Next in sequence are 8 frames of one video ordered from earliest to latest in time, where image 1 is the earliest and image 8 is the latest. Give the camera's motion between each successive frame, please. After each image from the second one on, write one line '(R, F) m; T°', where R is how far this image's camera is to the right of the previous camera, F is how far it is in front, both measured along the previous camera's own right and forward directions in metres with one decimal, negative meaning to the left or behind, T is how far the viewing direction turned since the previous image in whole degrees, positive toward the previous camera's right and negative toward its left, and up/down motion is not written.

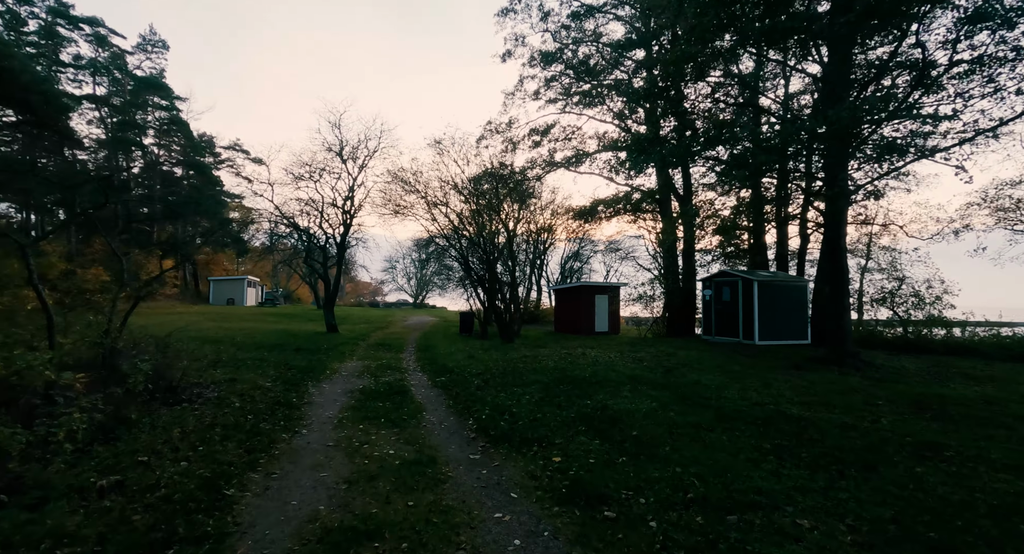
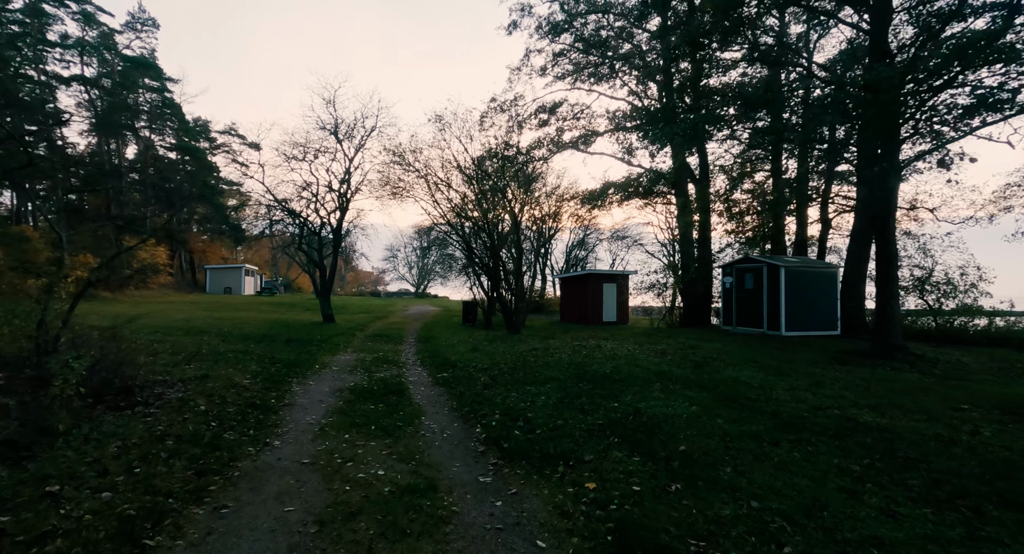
(-0.2, +1.4) m; 0°
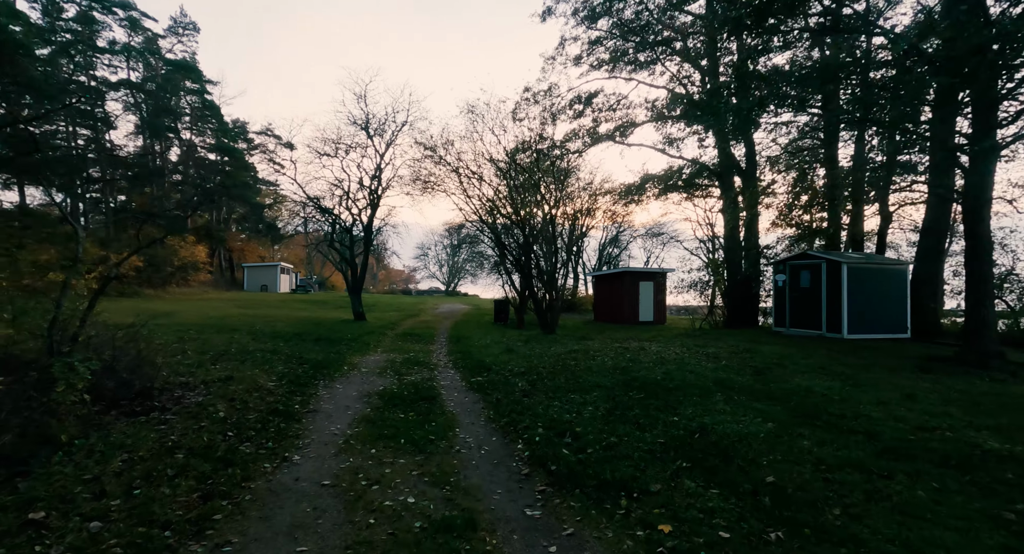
(-0.2, +0.8) m; -3°
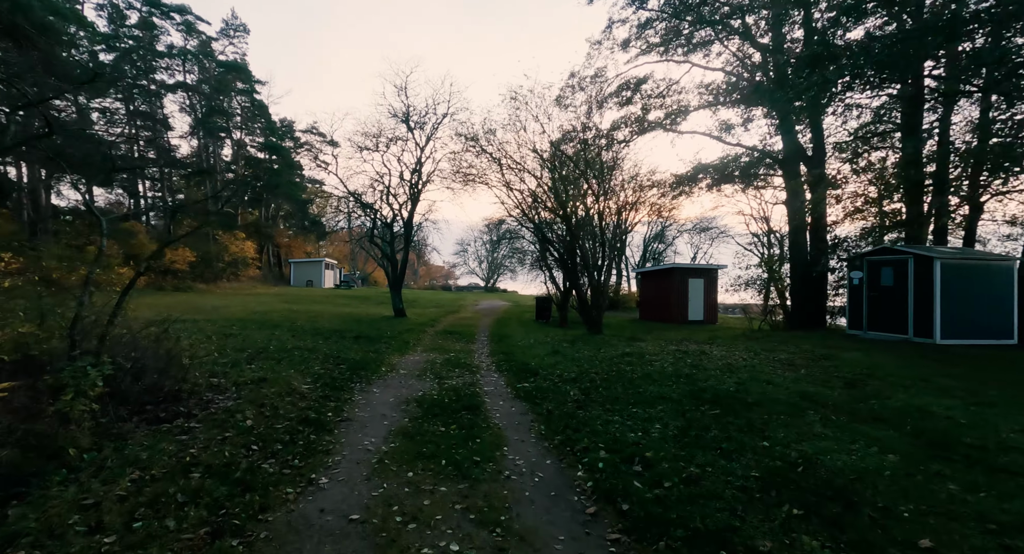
(-0.2, +0.9) m; -4°
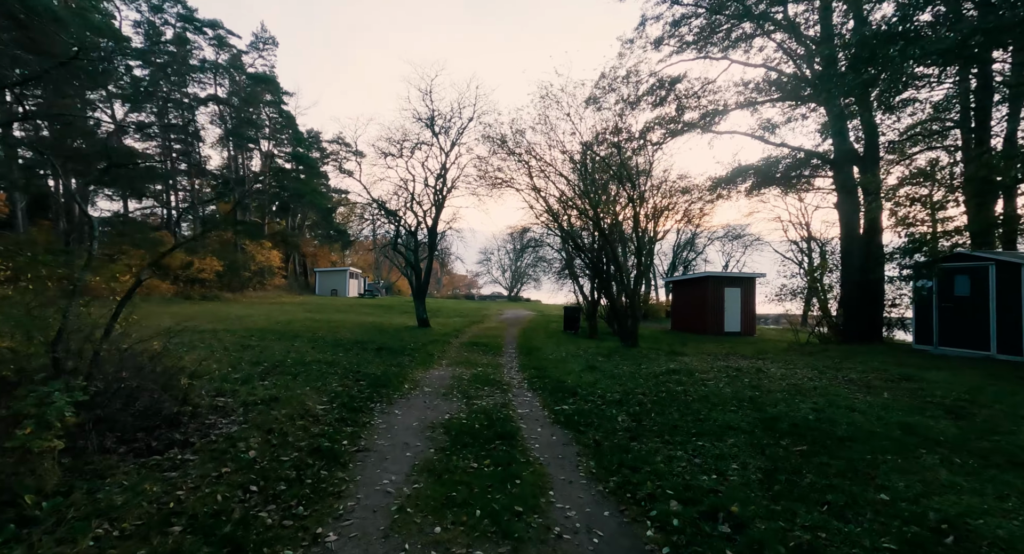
(-0.2, +1.0) m; -3°
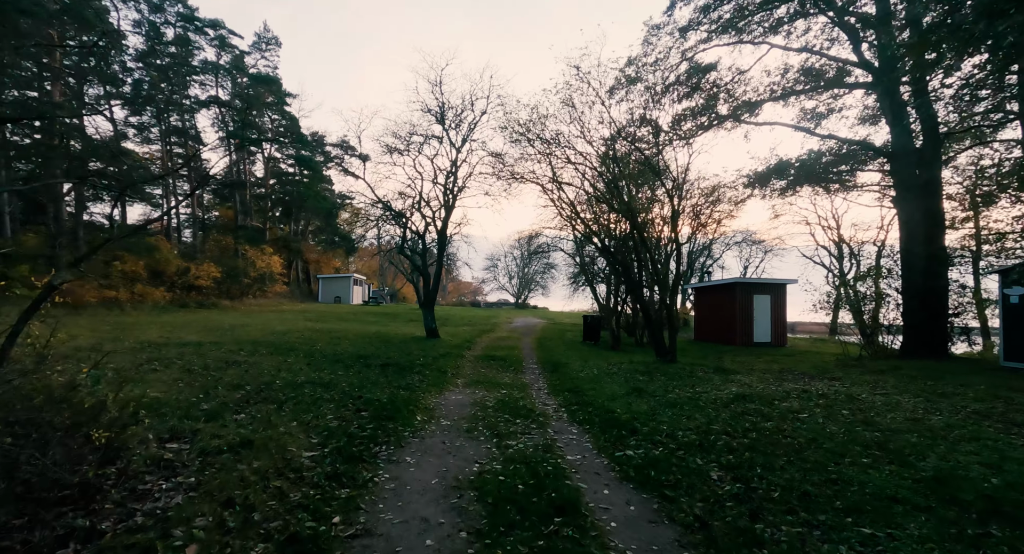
(-0.6, +2.0) m; 0°
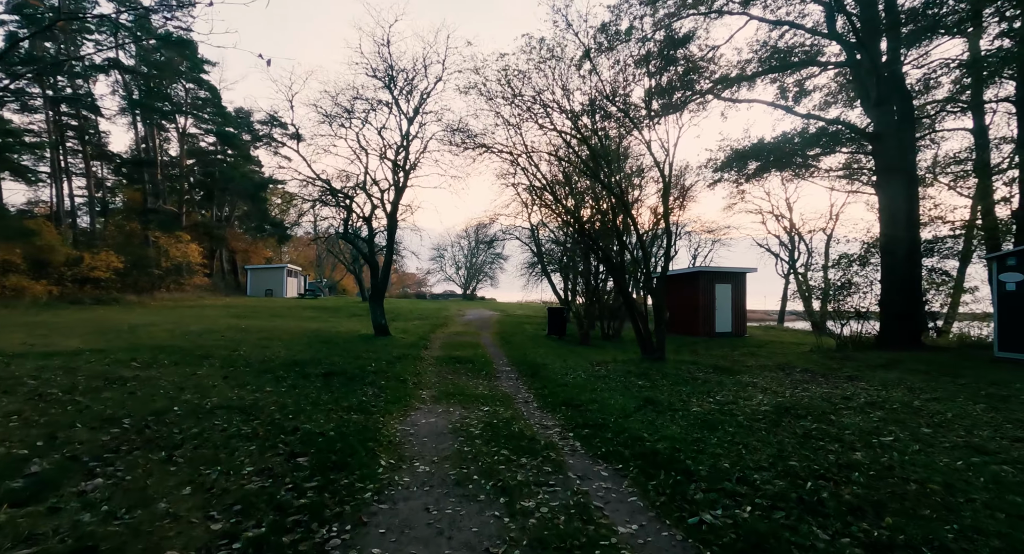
(-0.7, +2.3) m; +7°
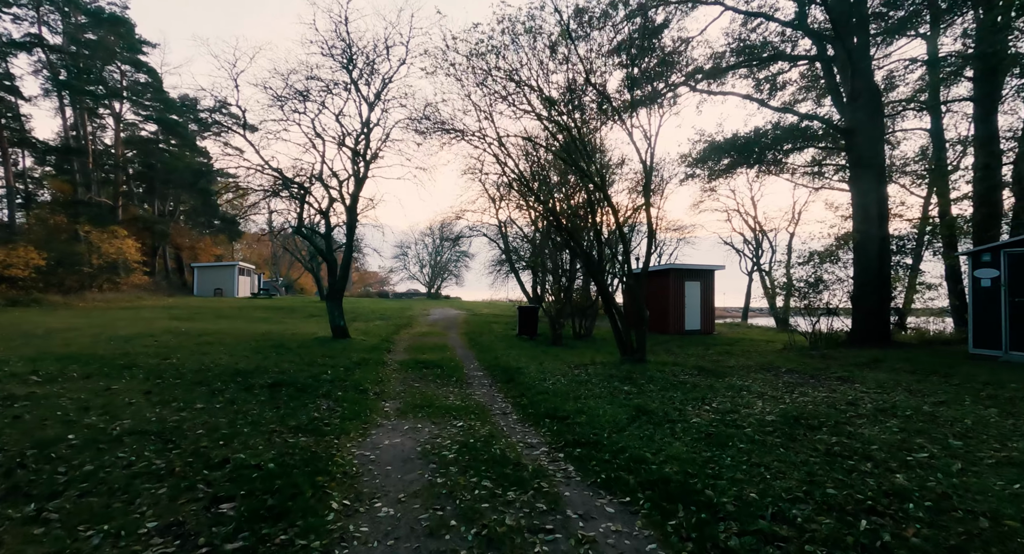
(-0.2, +1.1) m; +4°
